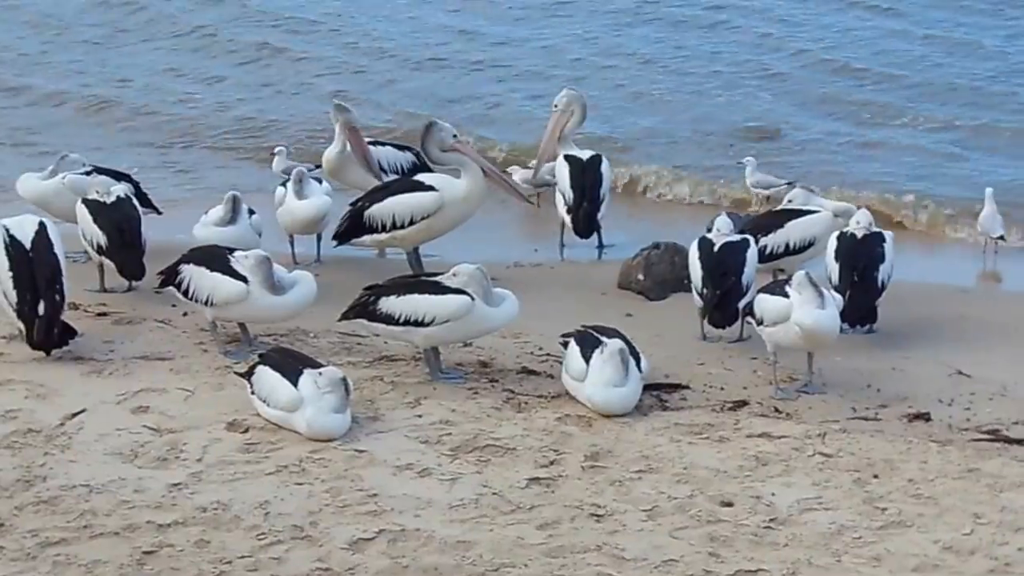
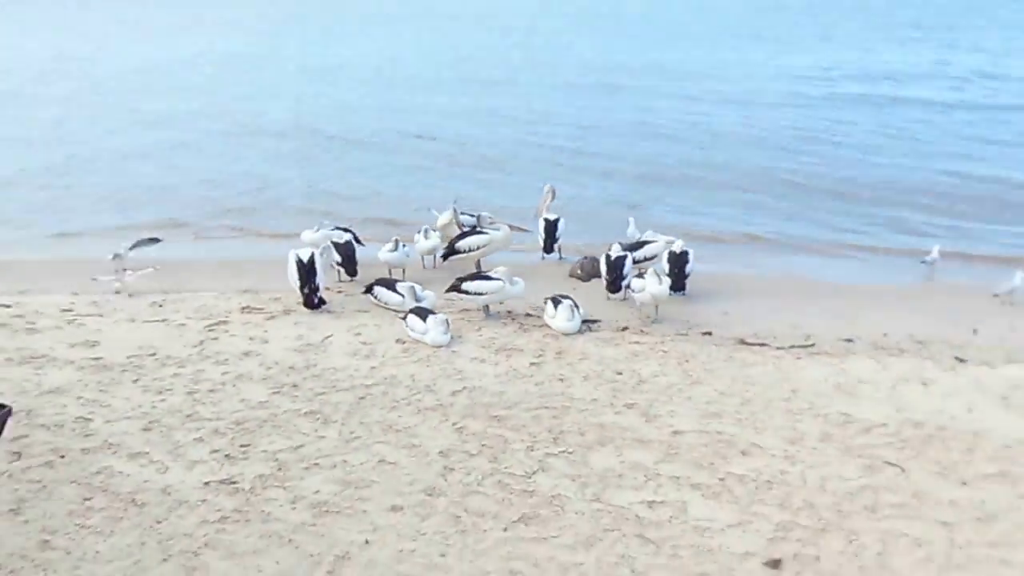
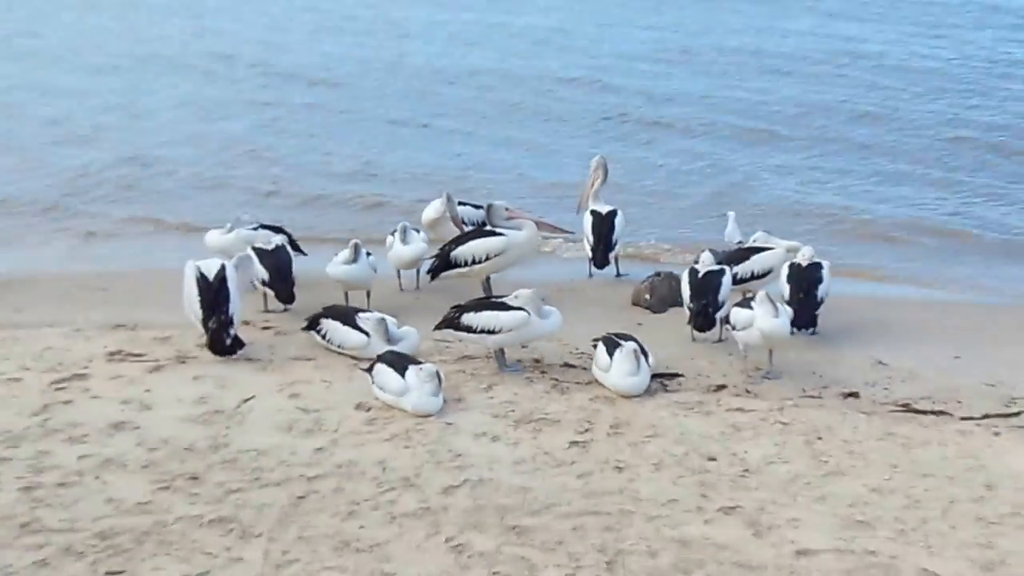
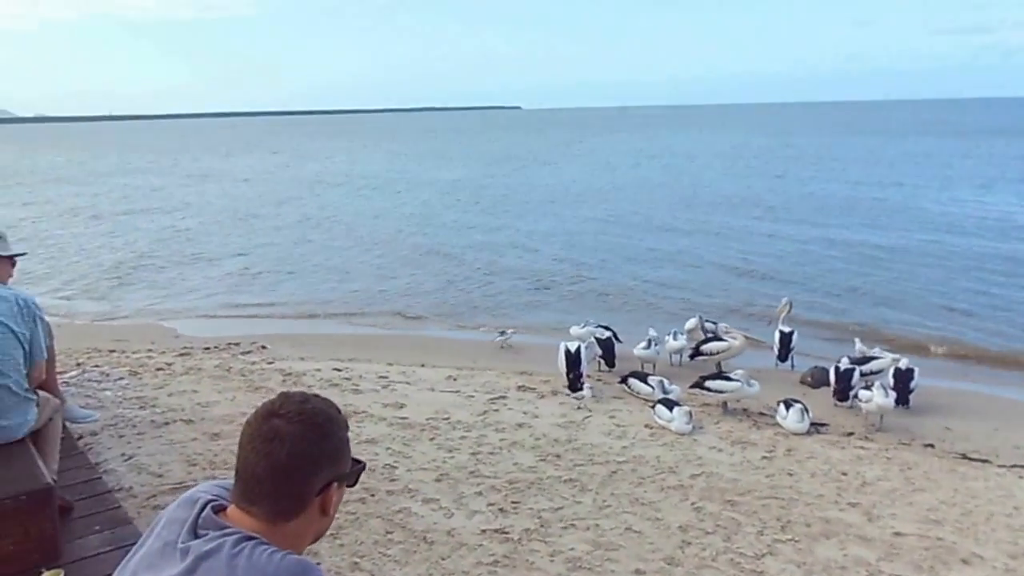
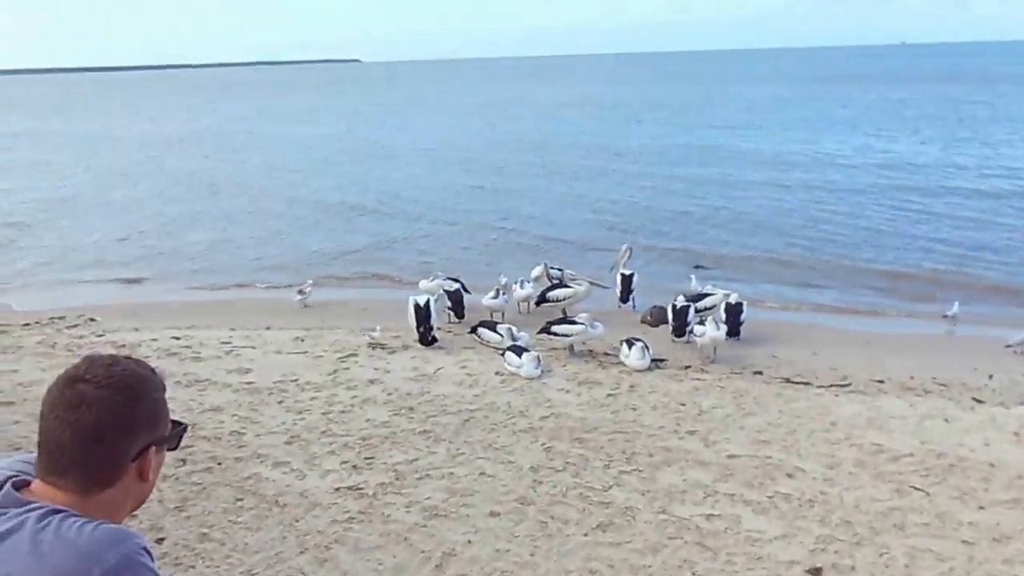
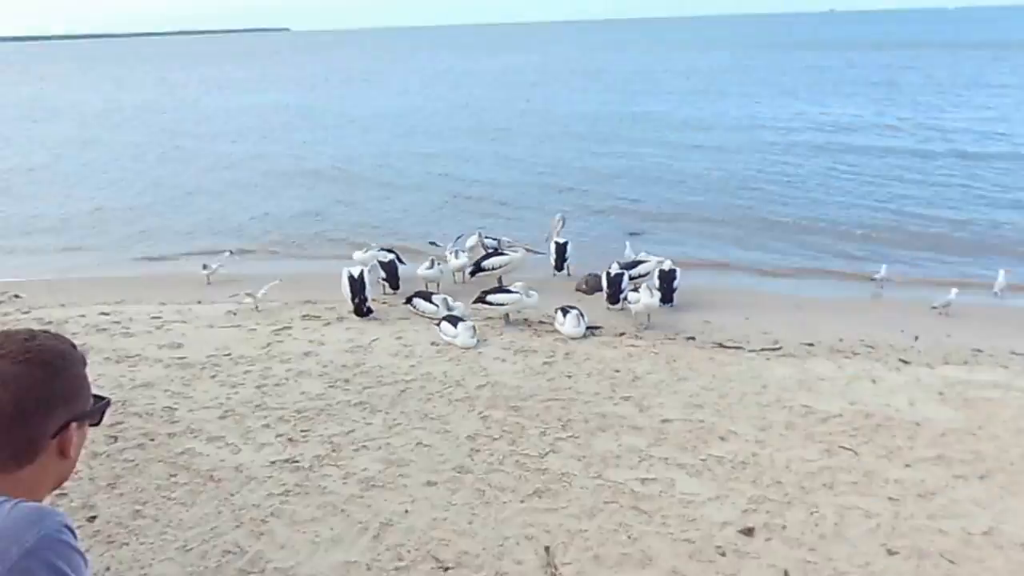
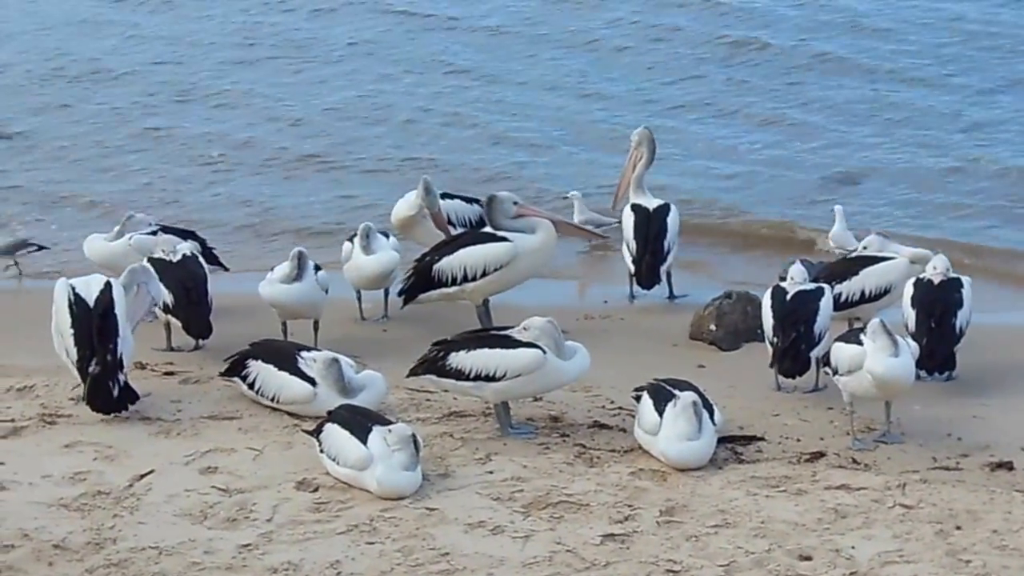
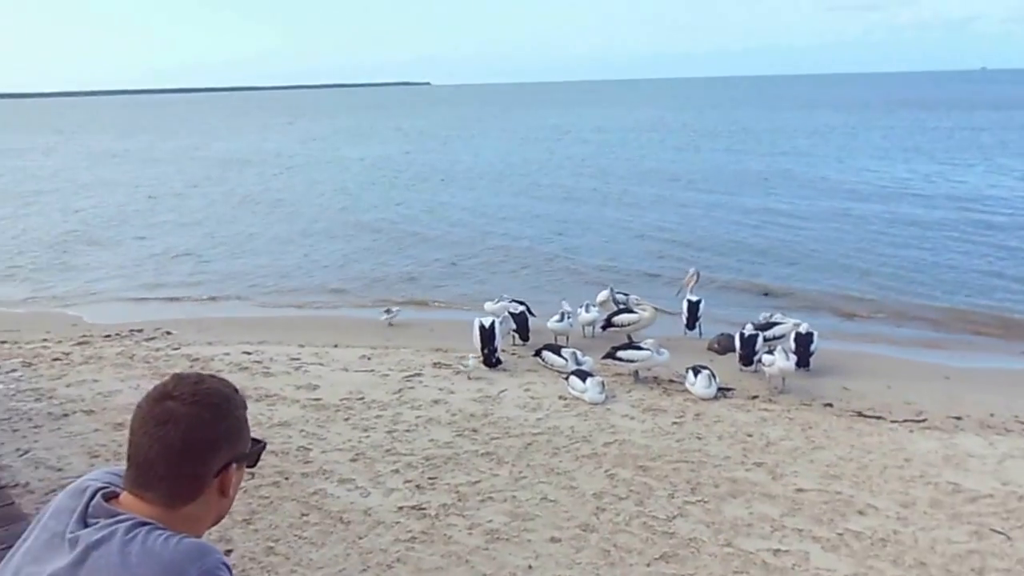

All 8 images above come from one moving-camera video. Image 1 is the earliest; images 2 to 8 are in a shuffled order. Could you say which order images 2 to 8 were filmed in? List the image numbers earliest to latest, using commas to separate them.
7, 3, 2, 6, 5, 8, 4
